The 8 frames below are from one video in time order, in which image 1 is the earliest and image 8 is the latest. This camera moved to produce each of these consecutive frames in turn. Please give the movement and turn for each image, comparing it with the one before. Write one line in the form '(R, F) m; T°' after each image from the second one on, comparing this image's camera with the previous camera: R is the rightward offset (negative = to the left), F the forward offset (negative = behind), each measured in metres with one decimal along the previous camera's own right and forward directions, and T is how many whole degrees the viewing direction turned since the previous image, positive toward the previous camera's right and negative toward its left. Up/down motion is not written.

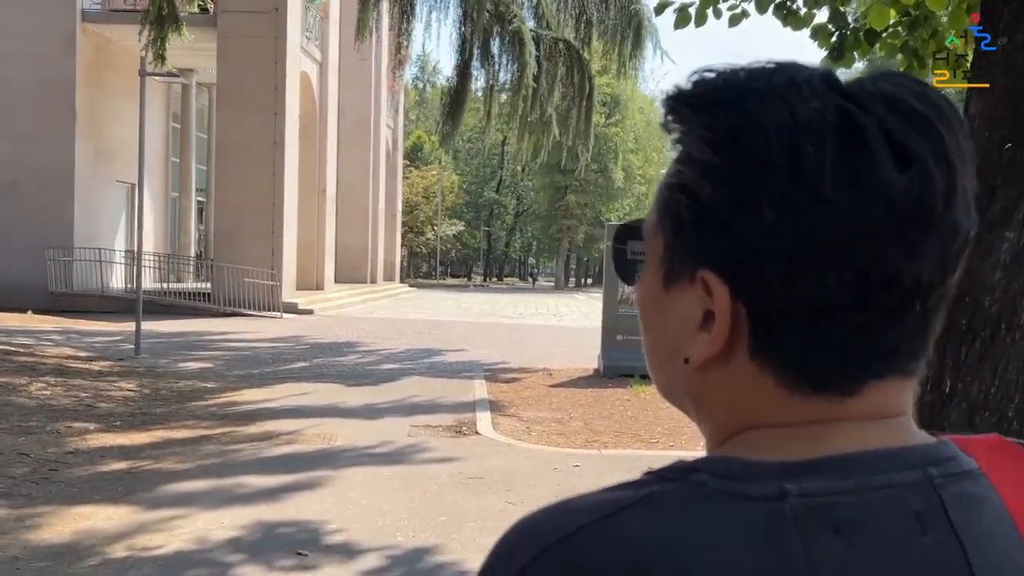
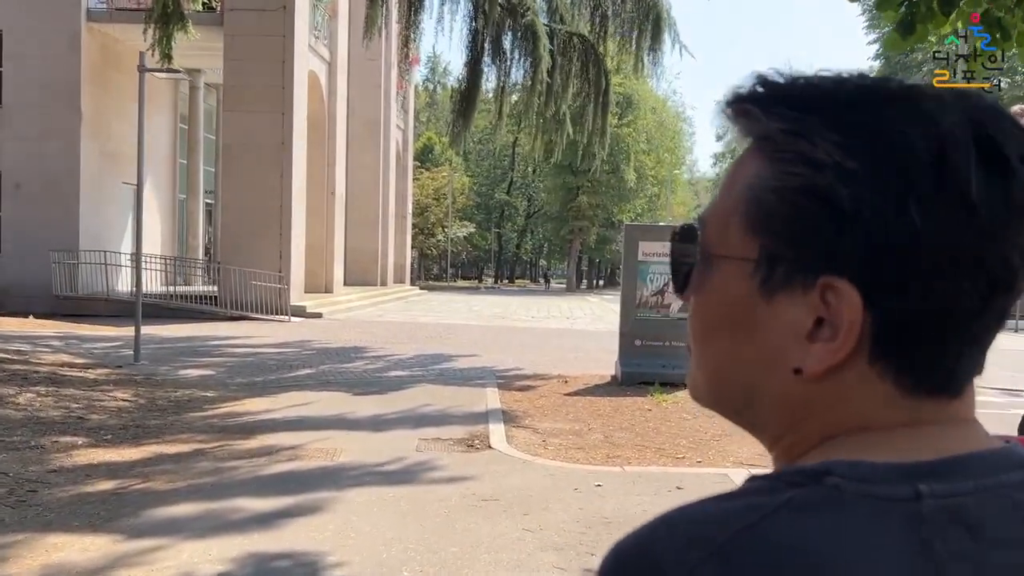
(0.0, +0.5) m; -1°
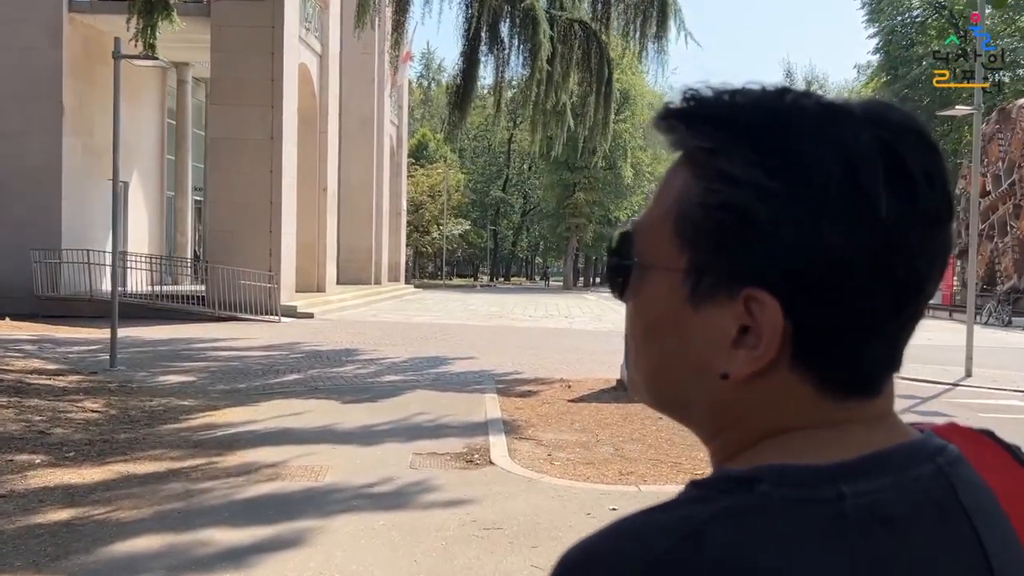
(-0.1, +0.6) m; 0°
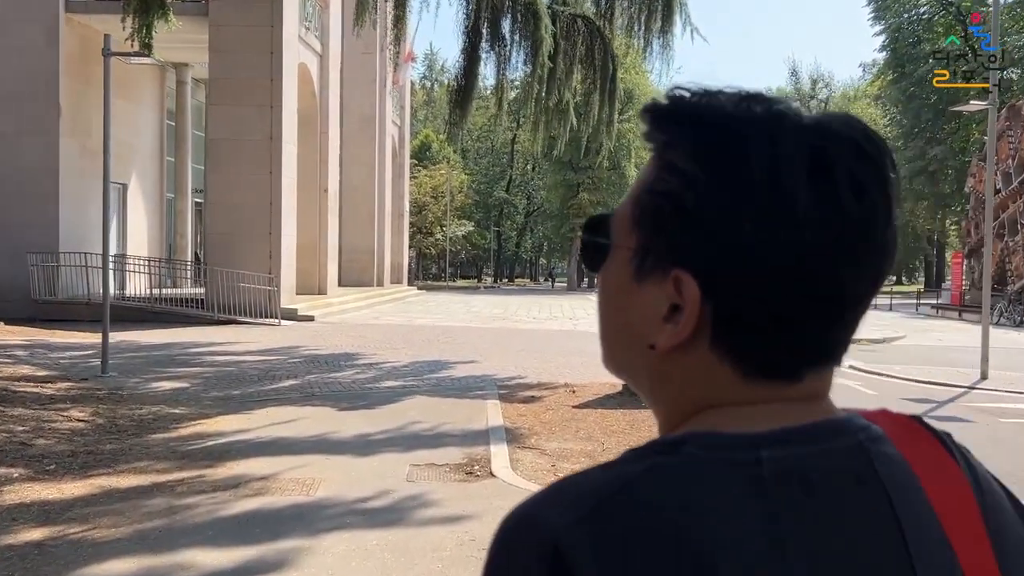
(0.0, +0.3) m; 0°
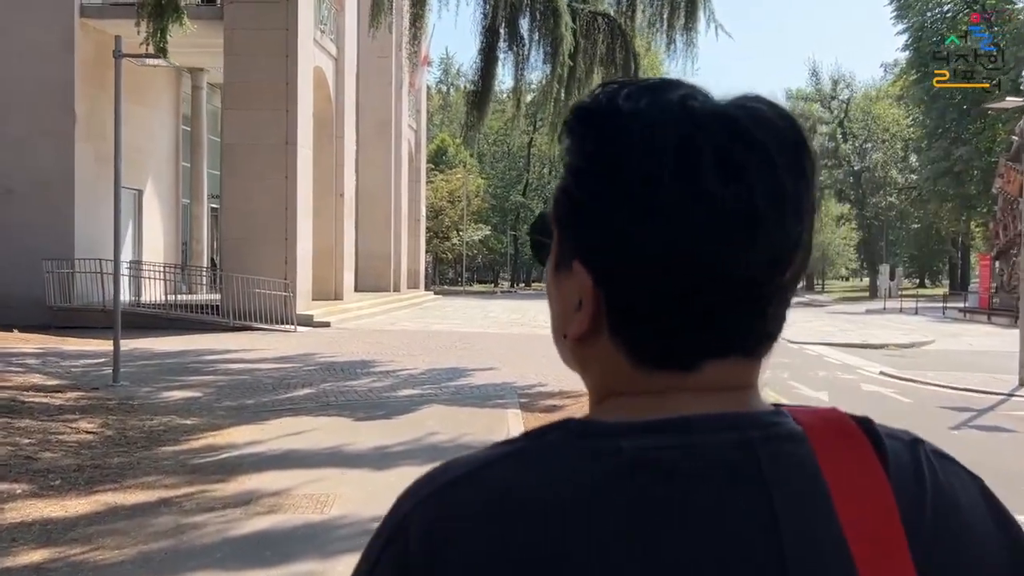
(-0.1, +0.3) m; -1°
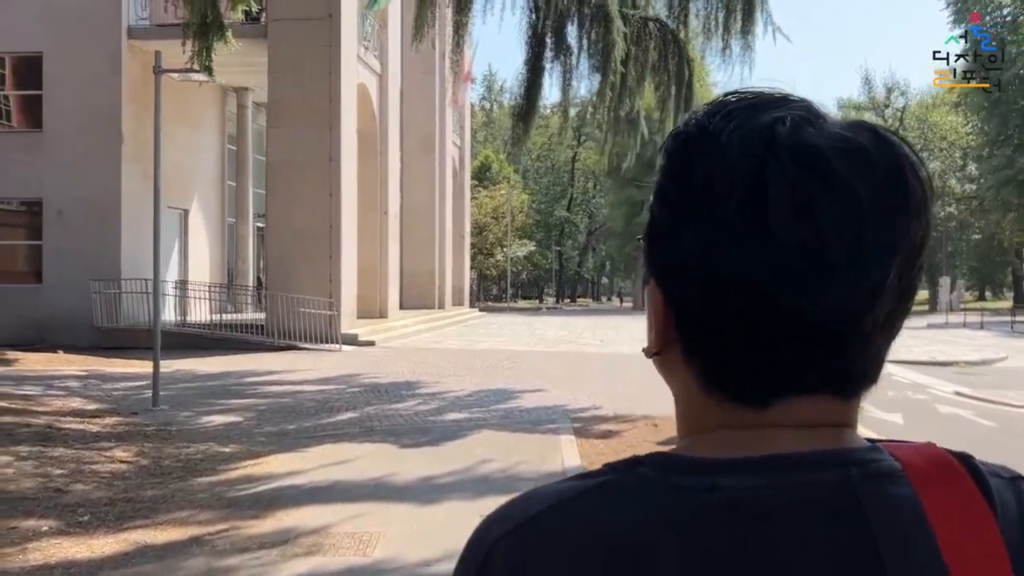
(-0.1, +0.5) m; -3°
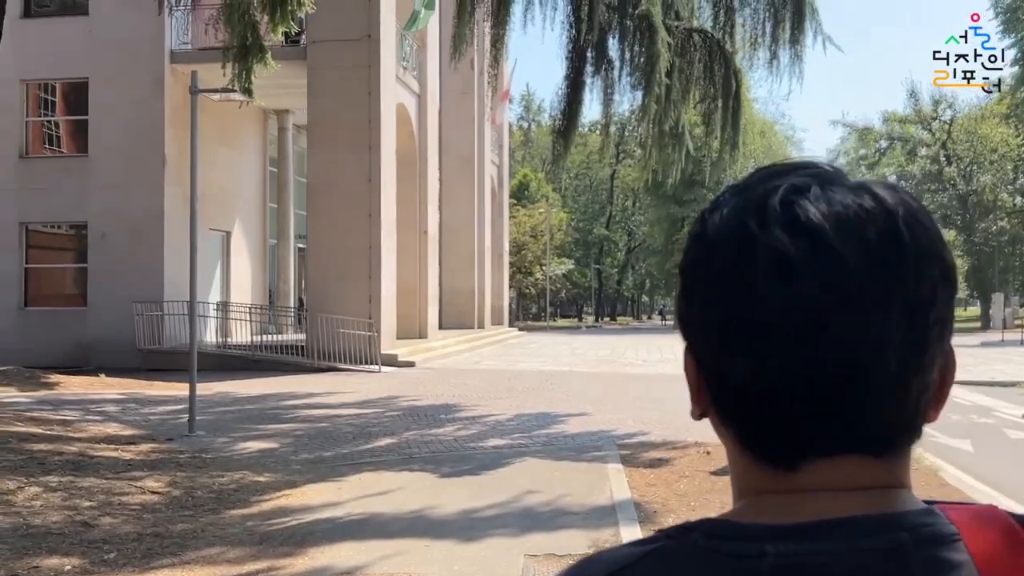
(0.0, +0.3) m; -3°
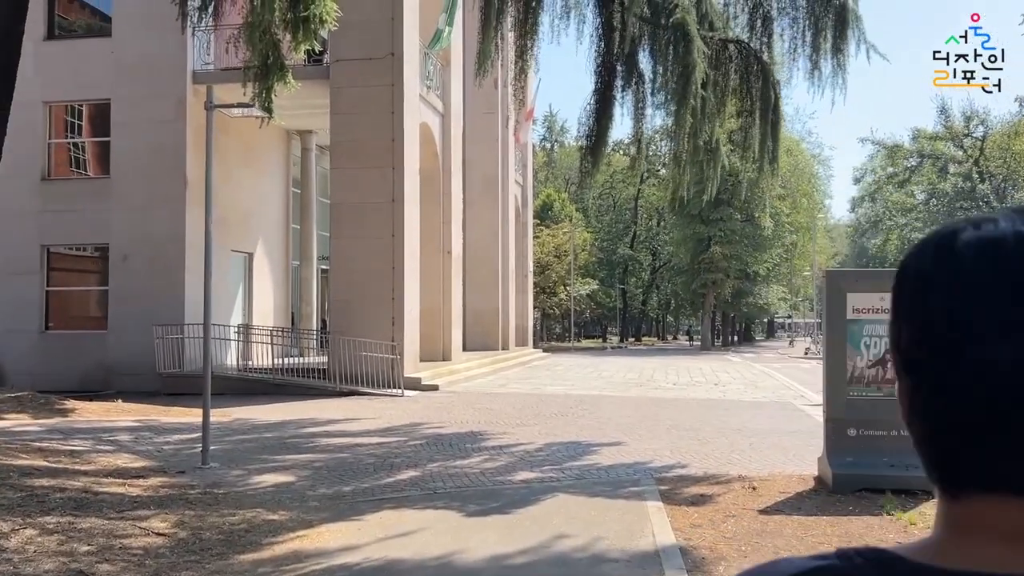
(-0.1, +0.5) m; -2°
